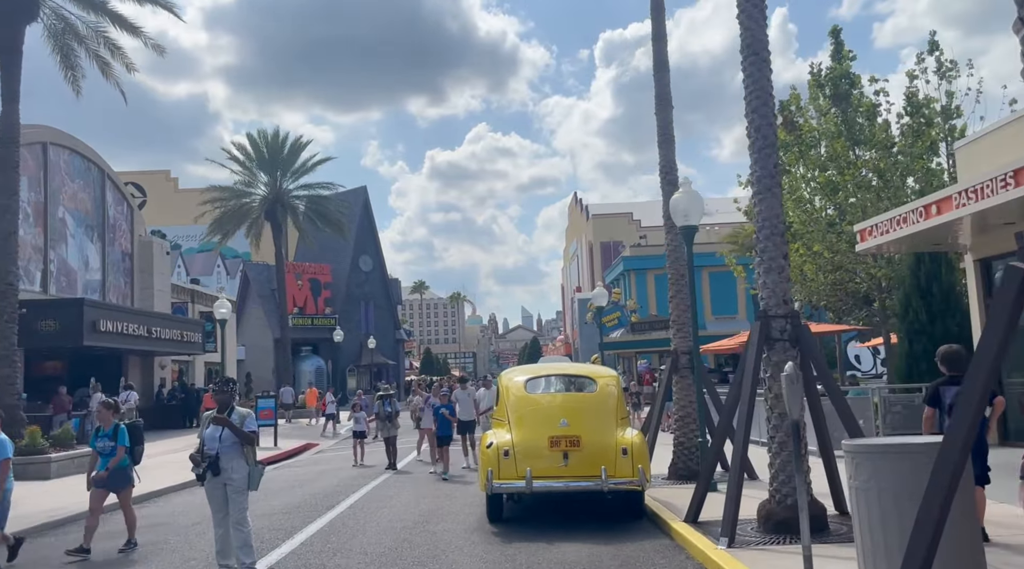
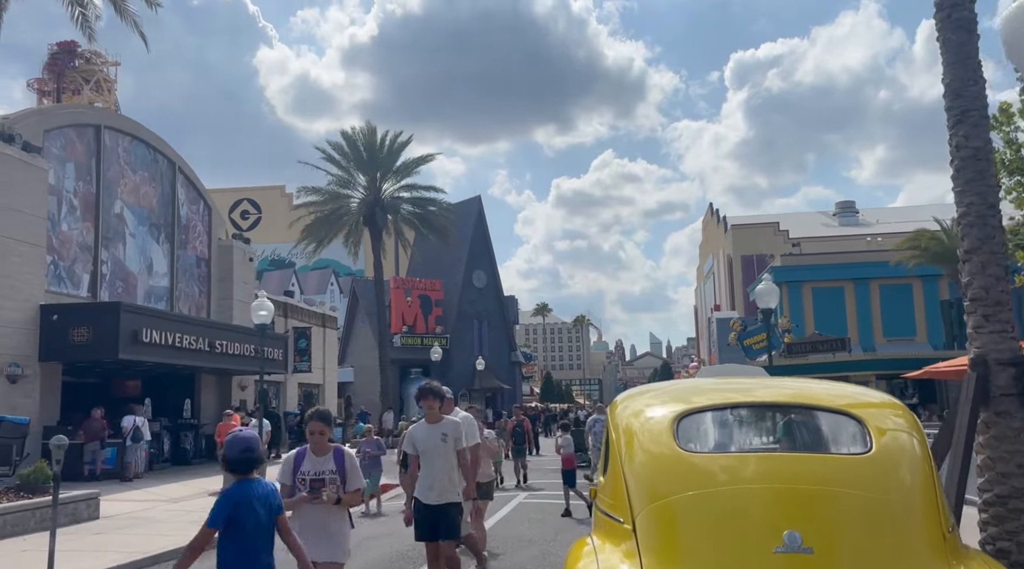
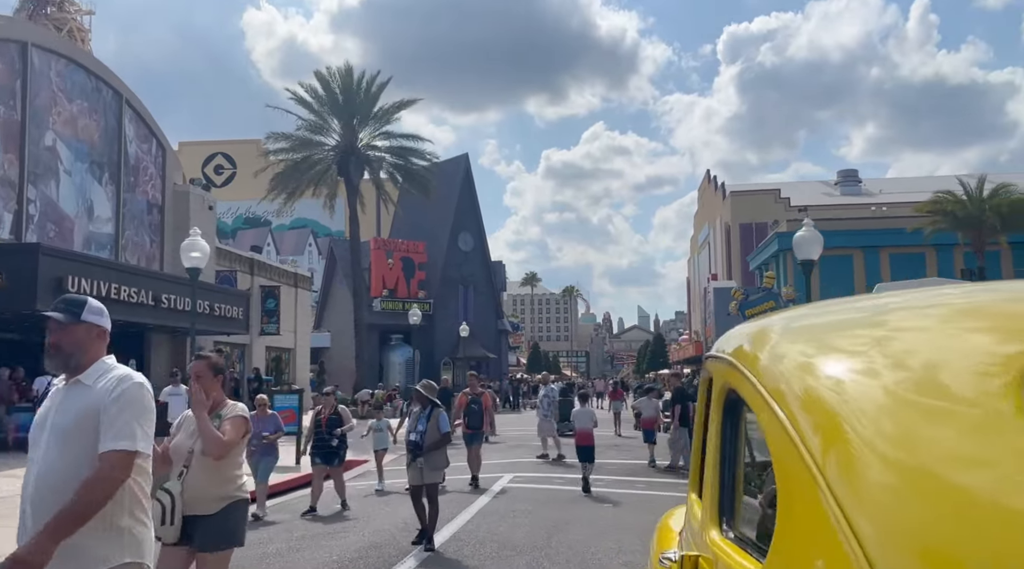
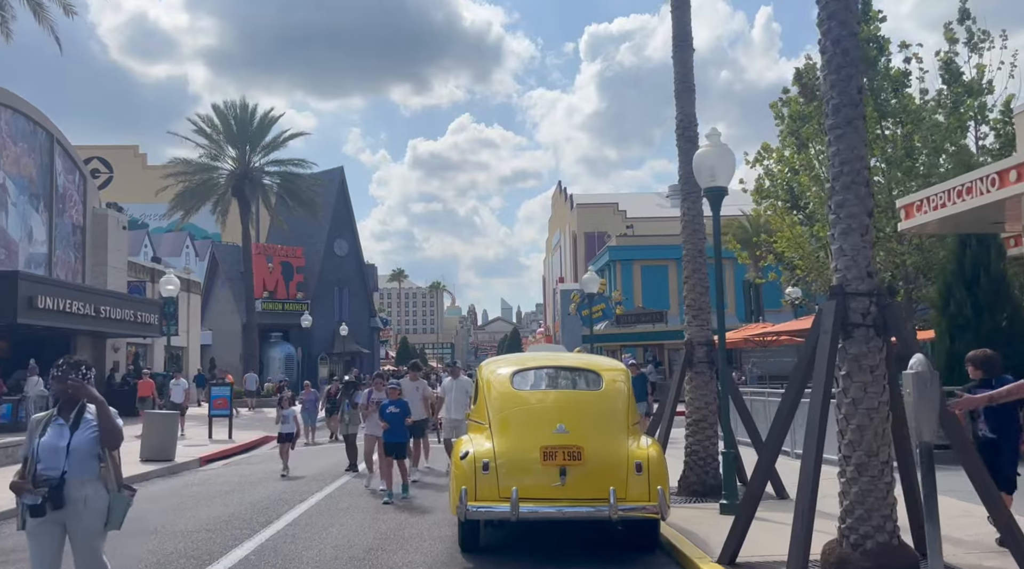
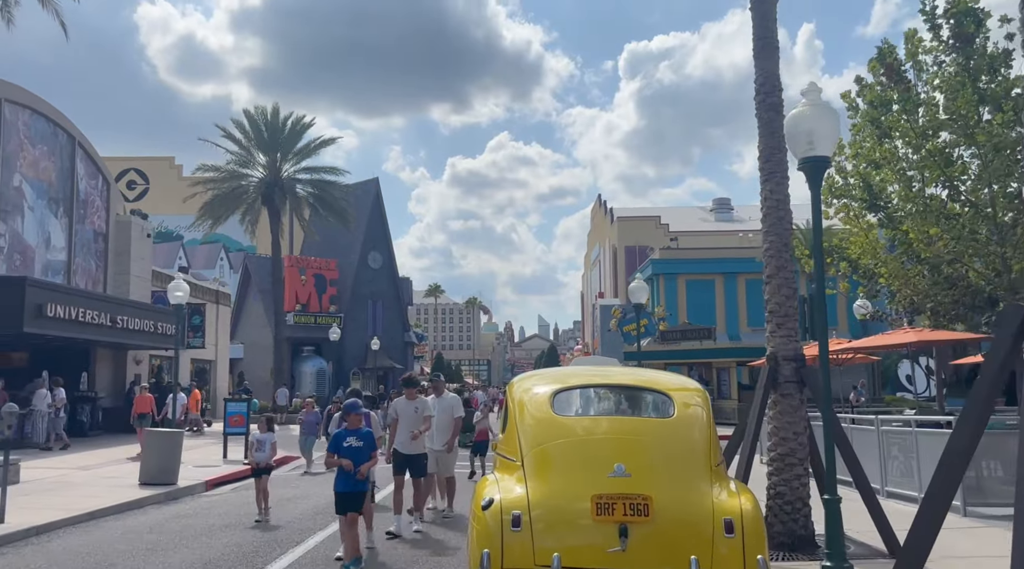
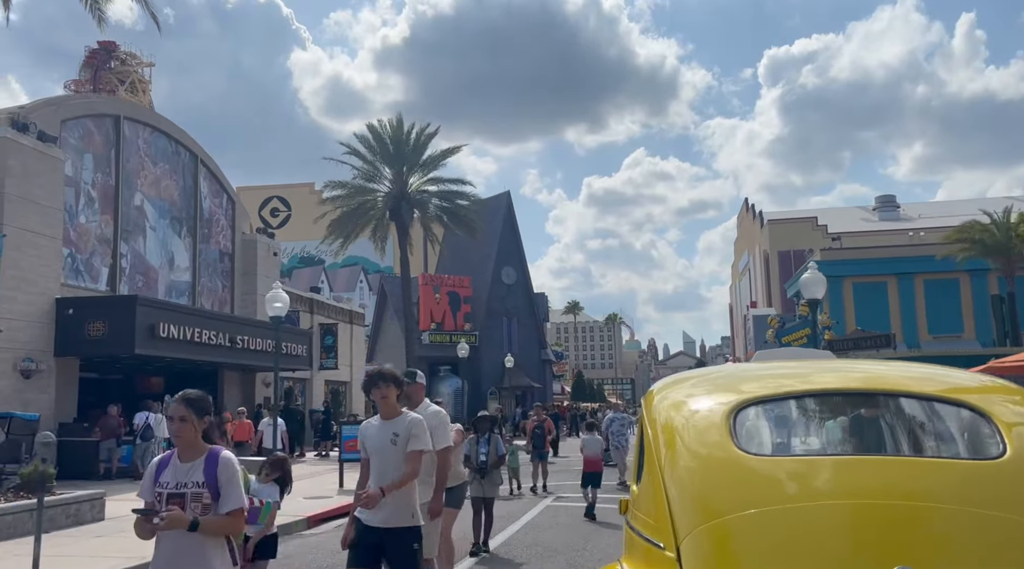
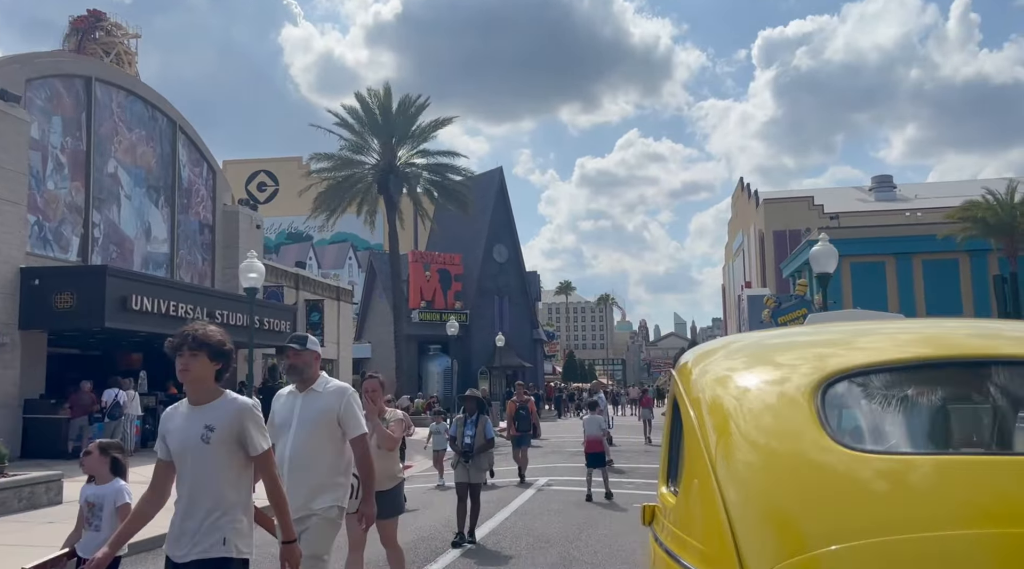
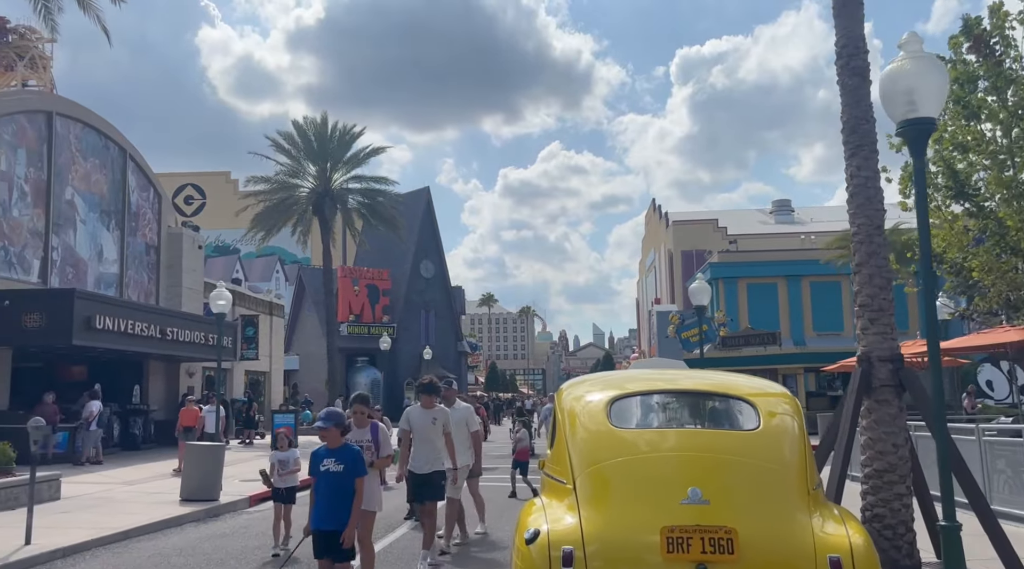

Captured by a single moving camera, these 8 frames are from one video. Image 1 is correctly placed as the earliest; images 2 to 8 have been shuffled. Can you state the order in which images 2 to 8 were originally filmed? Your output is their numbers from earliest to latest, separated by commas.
4, 5, 8, 2, 6, 7, 3
